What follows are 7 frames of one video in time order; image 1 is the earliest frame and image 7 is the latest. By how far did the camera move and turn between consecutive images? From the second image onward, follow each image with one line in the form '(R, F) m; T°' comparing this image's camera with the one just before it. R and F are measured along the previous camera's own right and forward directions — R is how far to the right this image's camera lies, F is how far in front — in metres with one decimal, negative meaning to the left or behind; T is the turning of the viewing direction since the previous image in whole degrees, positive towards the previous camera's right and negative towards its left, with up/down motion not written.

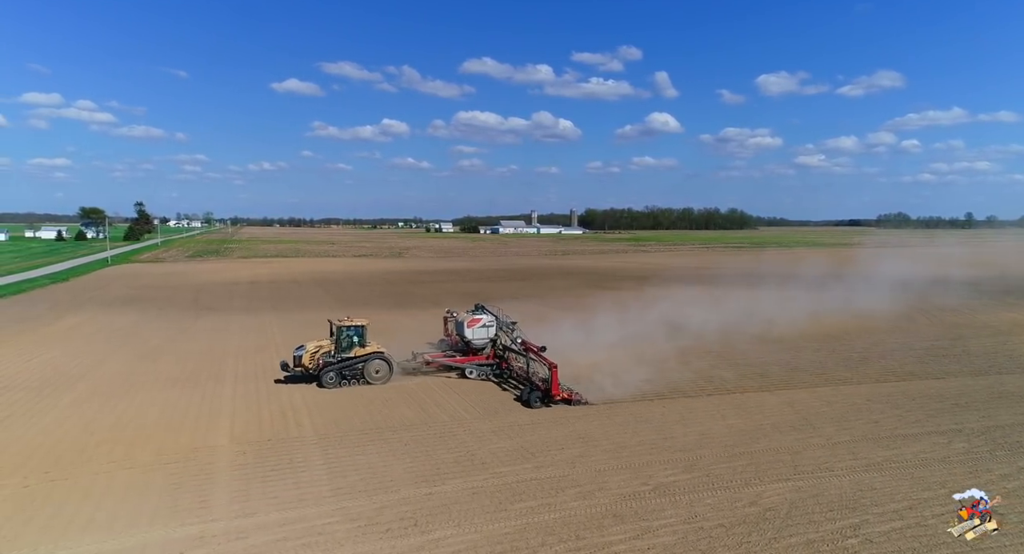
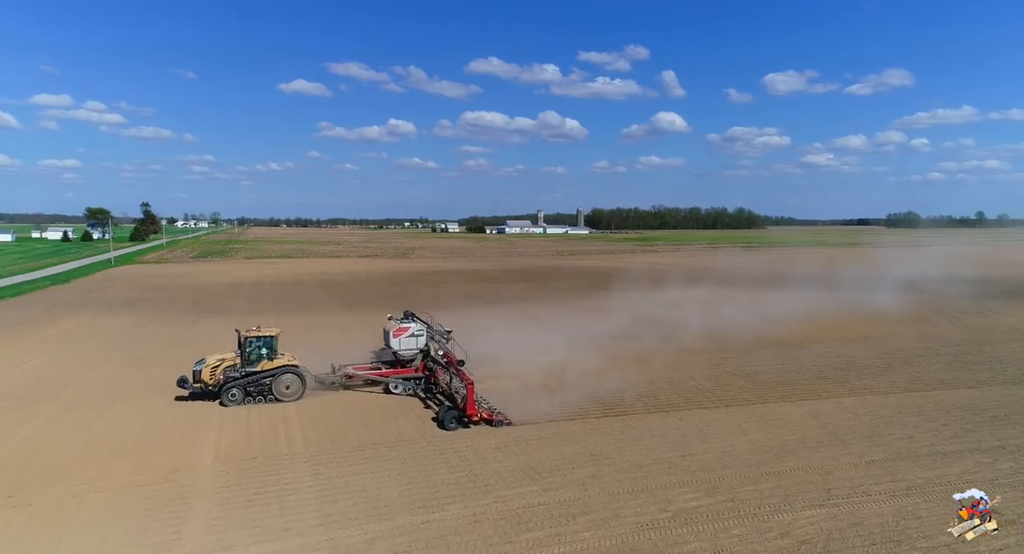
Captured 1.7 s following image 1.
(0.0, +0.6) m; -1°
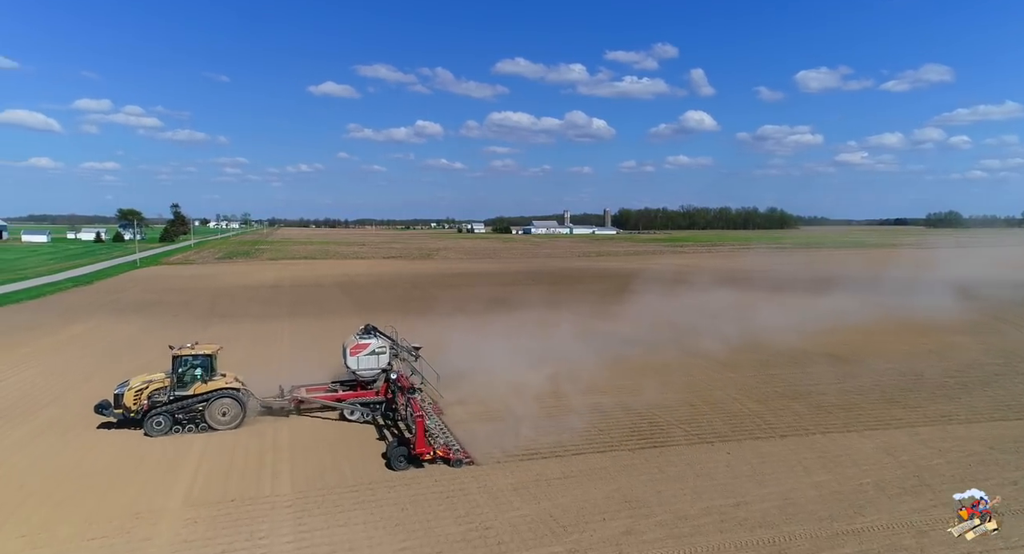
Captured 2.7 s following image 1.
(+0.1, +1.2) m; -2°
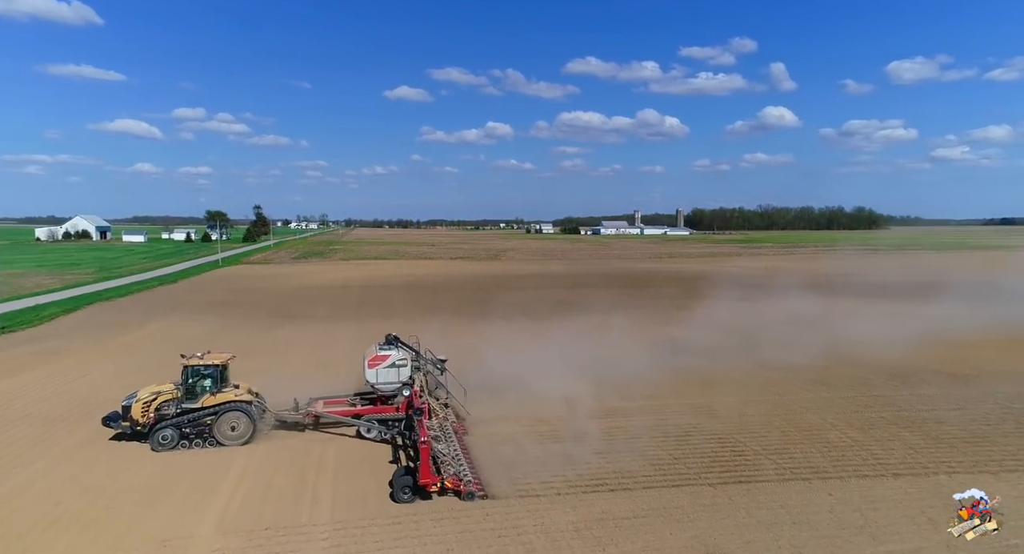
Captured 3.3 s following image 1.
(+0.1, +0.9) m; -6°
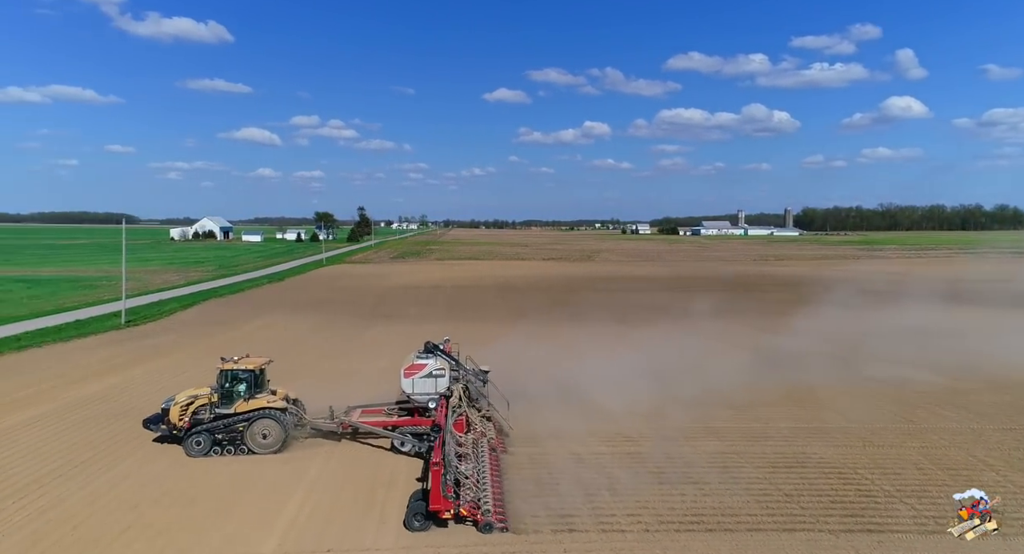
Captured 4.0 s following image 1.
(+0.1, +0.7) m; -9°
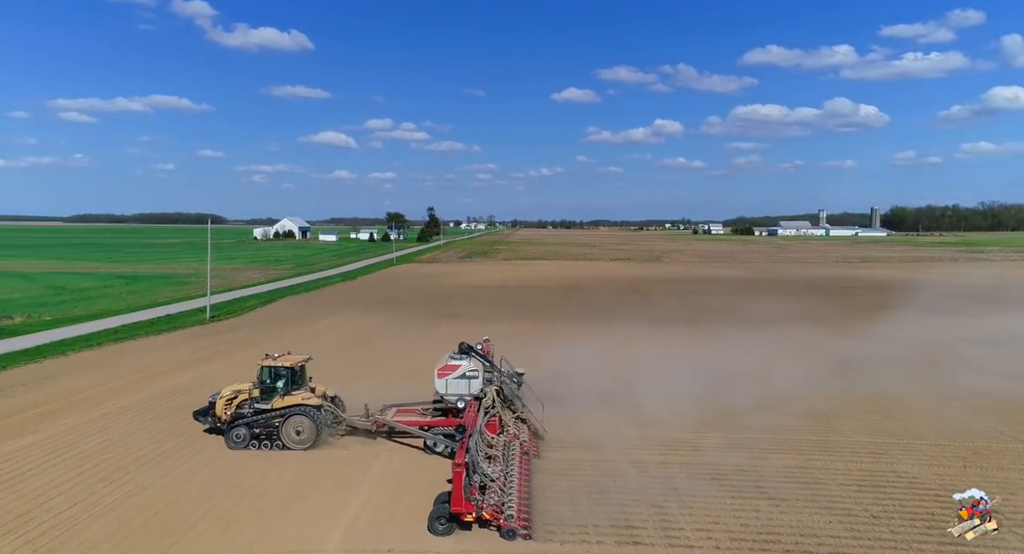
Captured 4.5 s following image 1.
(0.0, +0.3) m; -6°
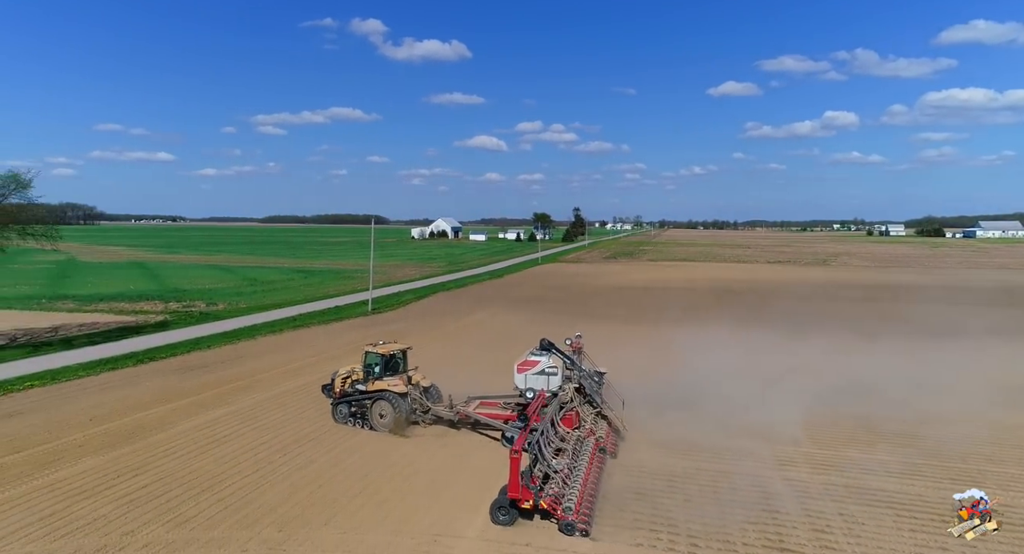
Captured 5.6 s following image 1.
(0.0, +0.7) m; -13°
